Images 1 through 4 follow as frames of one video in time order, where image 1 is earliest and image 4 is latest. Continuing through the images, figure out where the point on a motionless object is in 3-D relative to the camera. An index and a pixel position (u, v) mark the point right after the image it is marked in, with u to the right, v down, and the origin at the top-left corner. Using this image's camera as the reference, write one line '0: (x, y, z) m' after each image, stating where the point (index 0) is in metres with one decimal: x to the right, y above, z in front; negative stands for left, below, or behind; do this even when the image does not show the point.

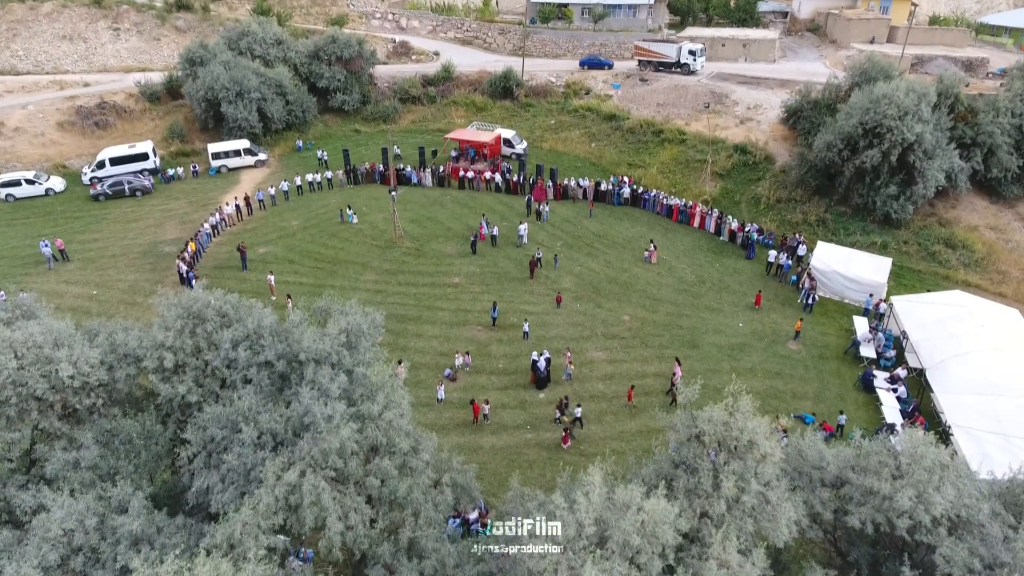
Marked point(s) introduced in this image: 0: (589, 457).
0: (+2.2, -4.6, +18.1) m
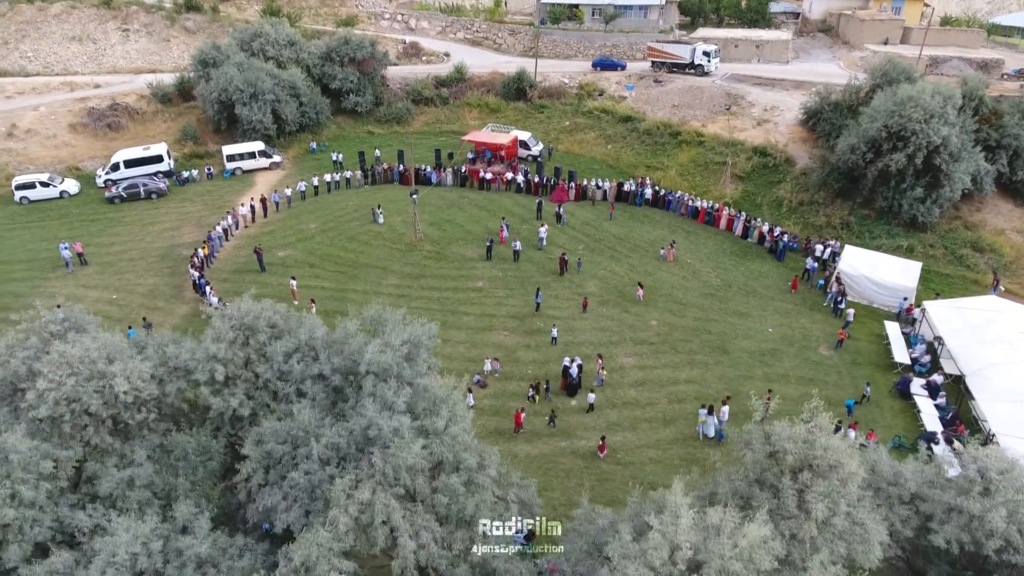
0: (+3.1, -4.8, +17.9) m
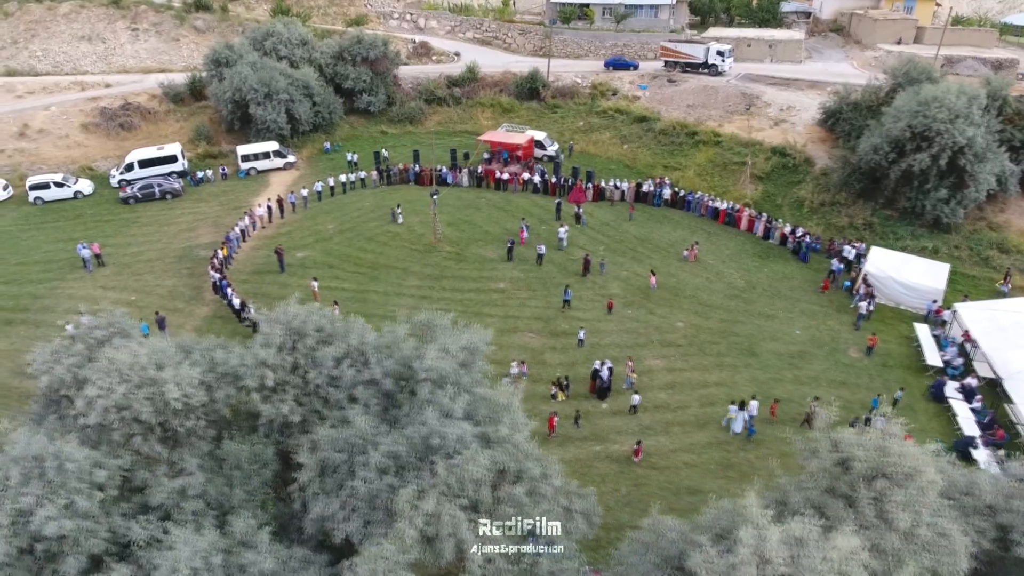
0: (+4.0, -4.8, +17.6) m
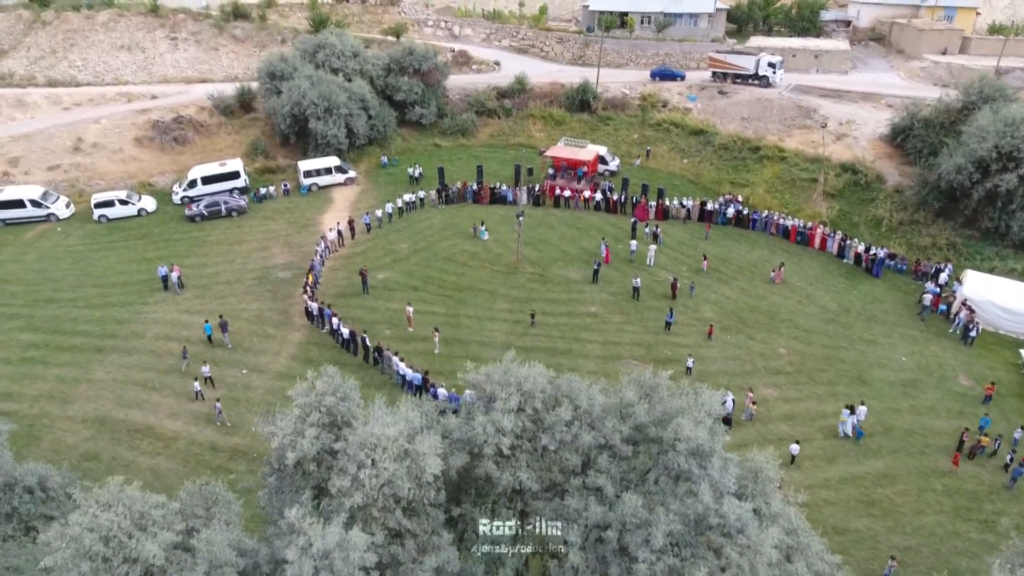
0: (+7.7, -5.8, +17.5) m
